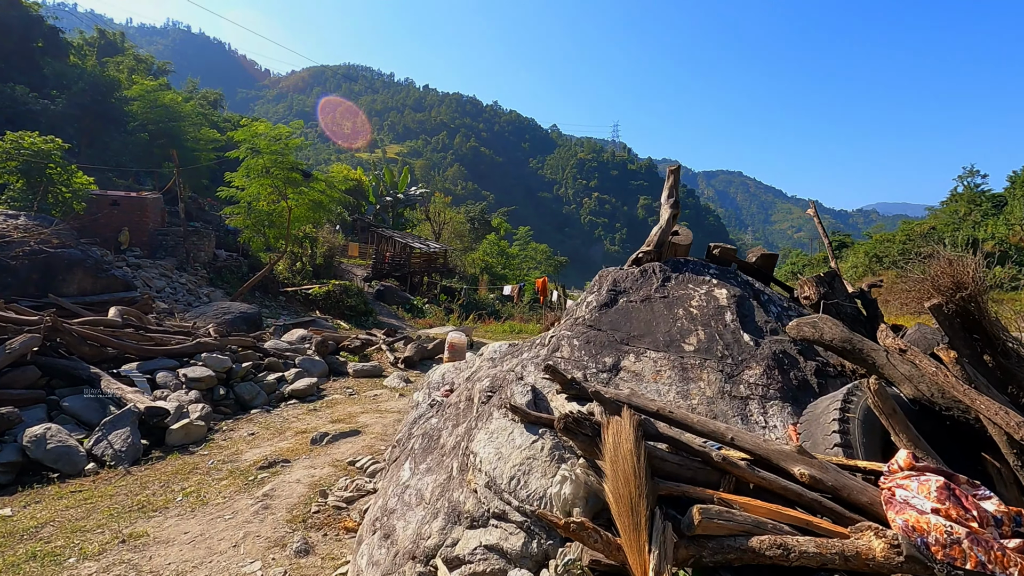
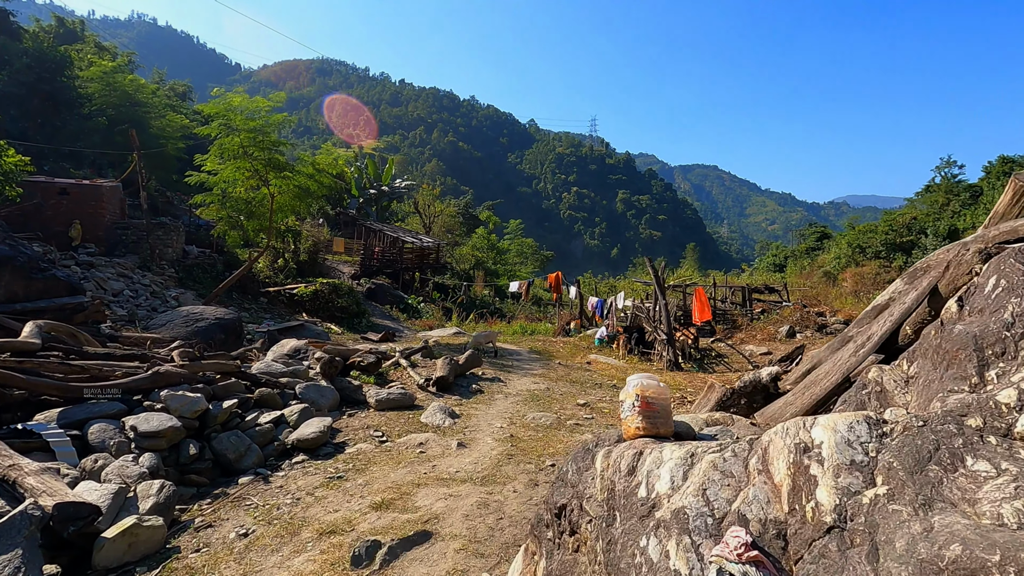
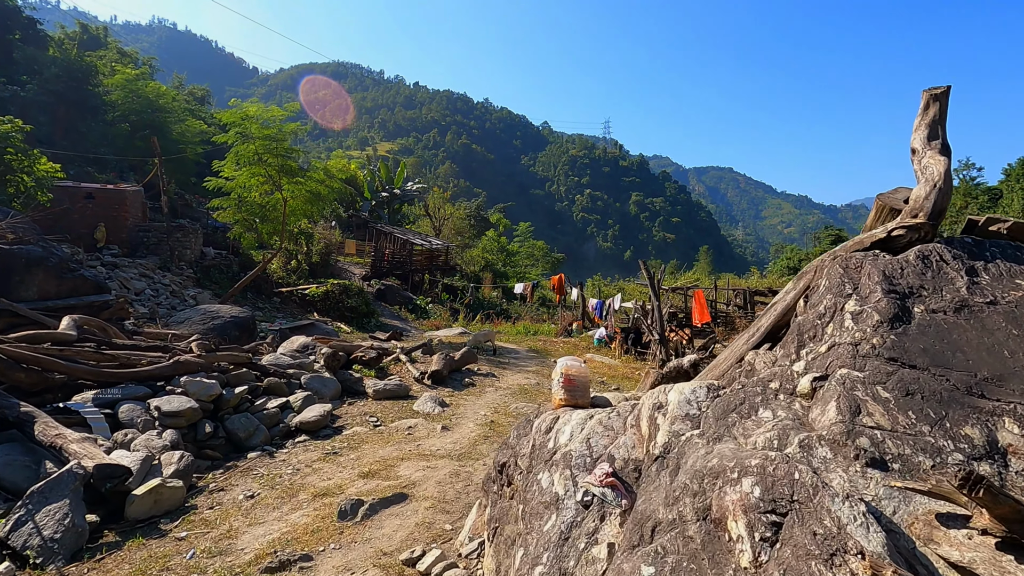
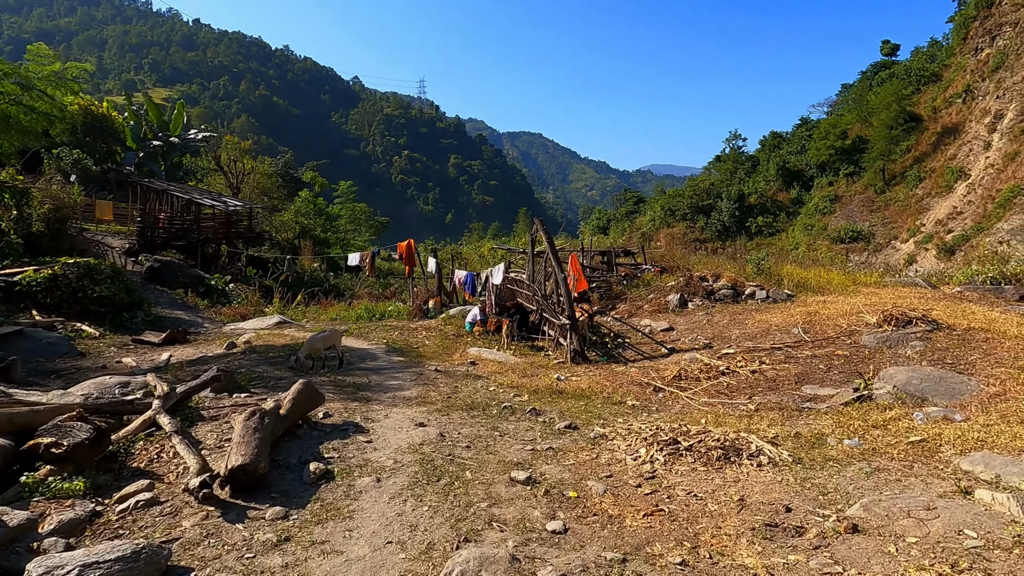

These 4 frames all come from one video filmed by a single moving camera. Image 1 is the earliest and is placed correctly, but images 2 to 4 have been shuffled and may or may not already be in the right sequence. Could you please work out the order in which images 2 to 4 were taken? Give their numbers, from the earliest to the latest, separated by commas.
3, 2, 4
